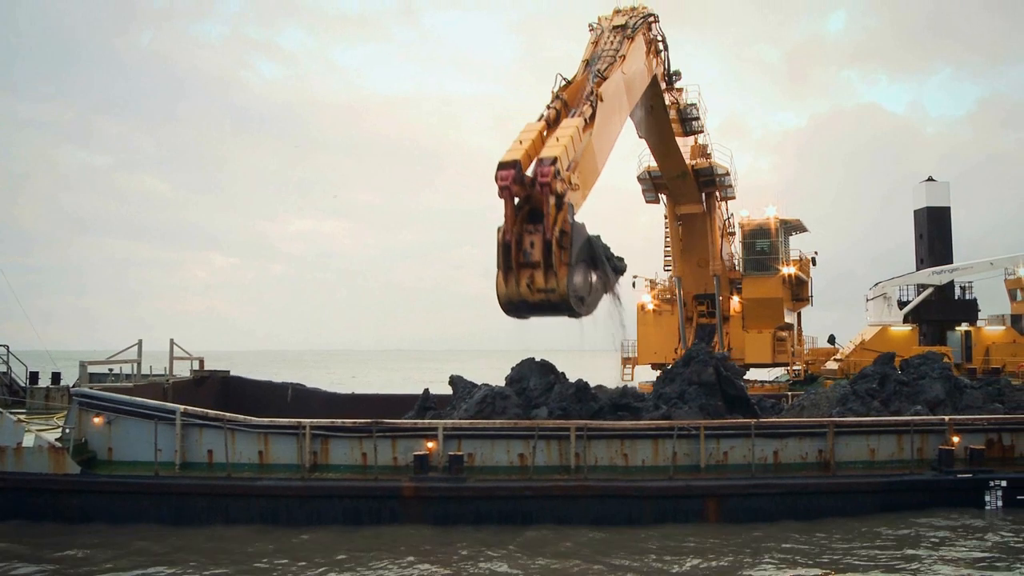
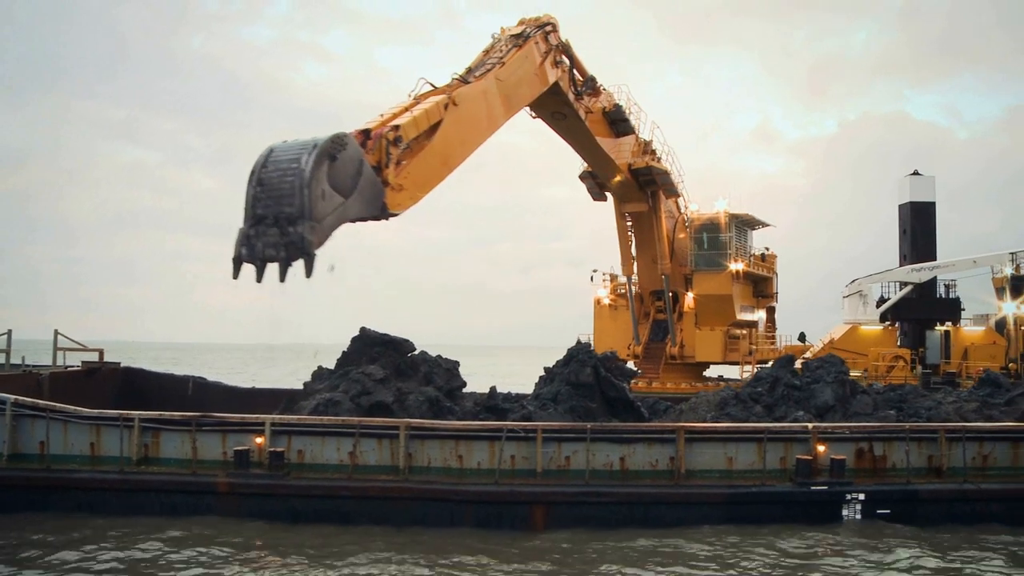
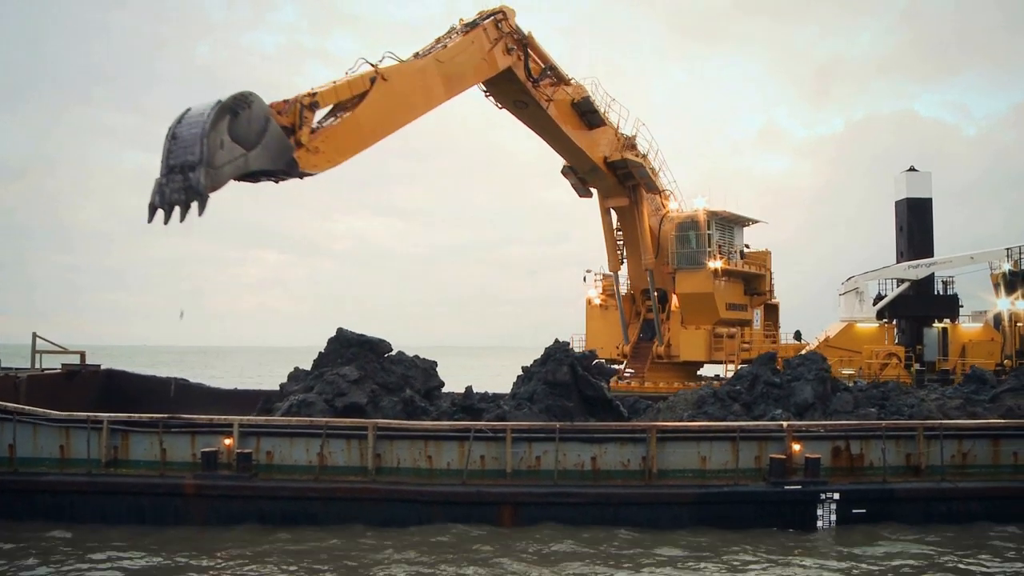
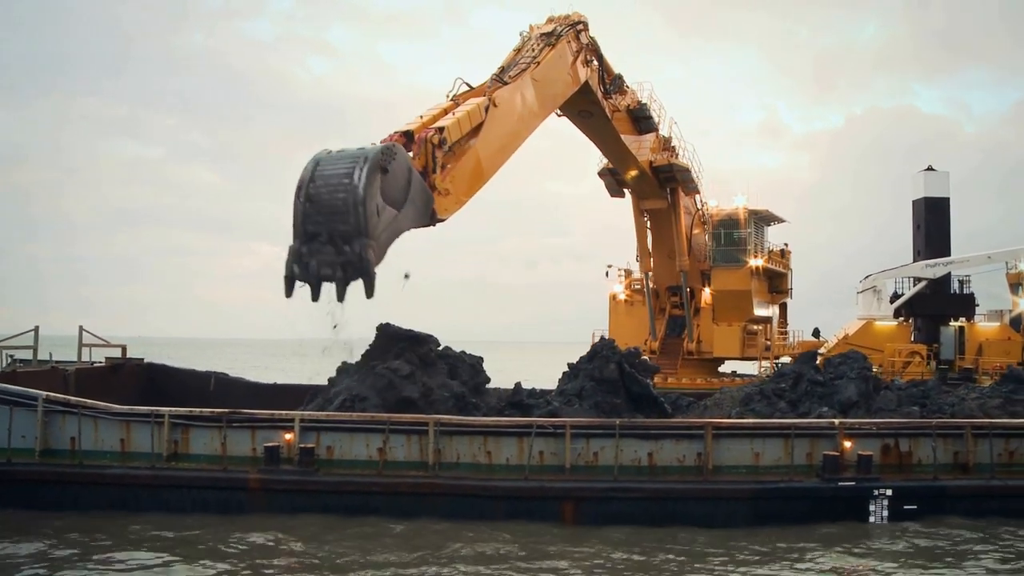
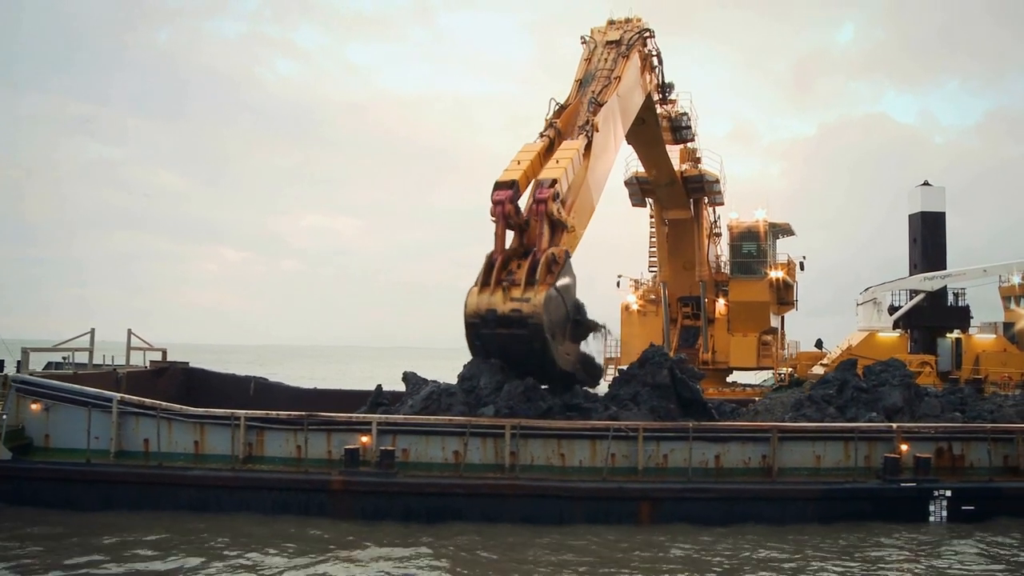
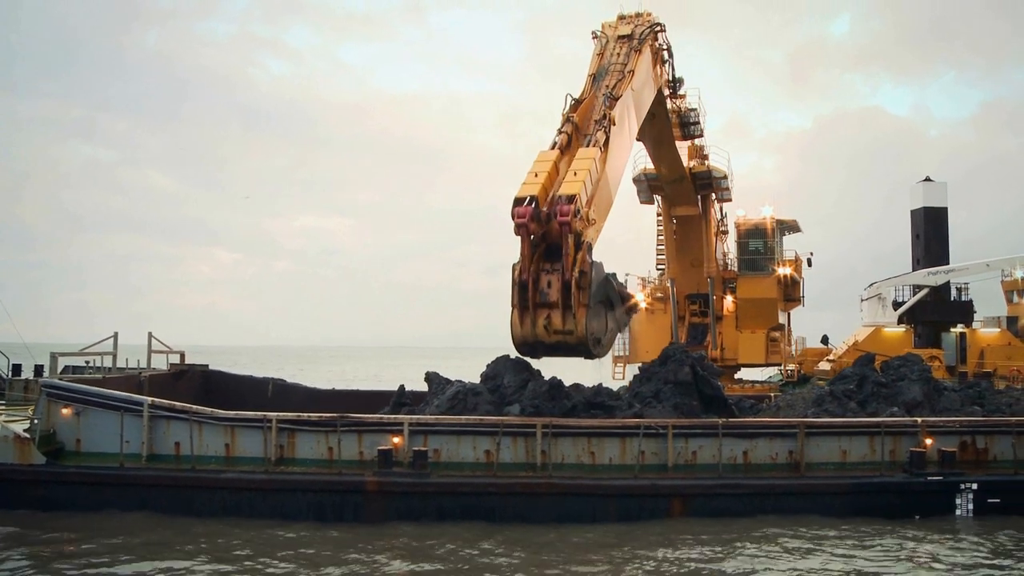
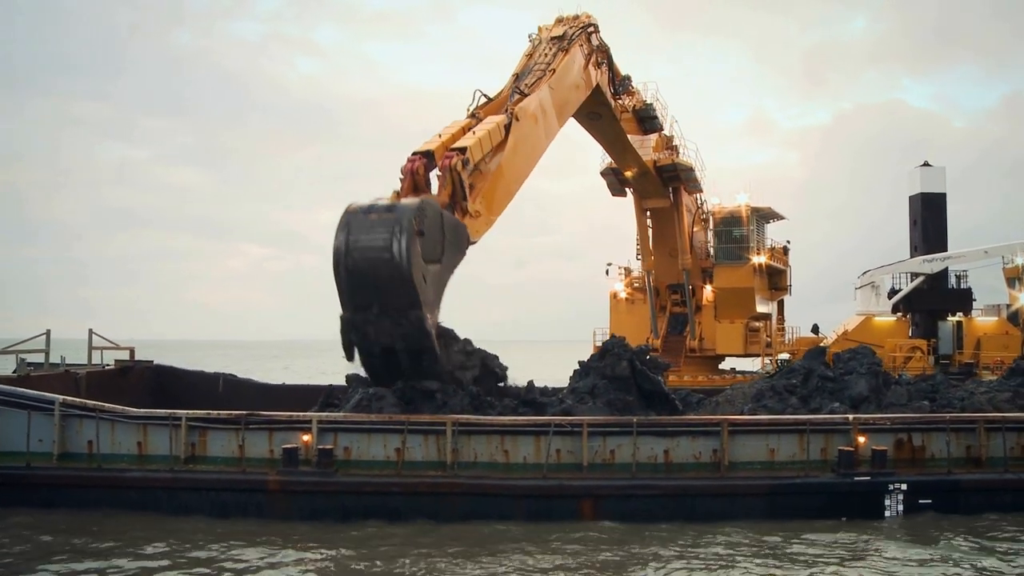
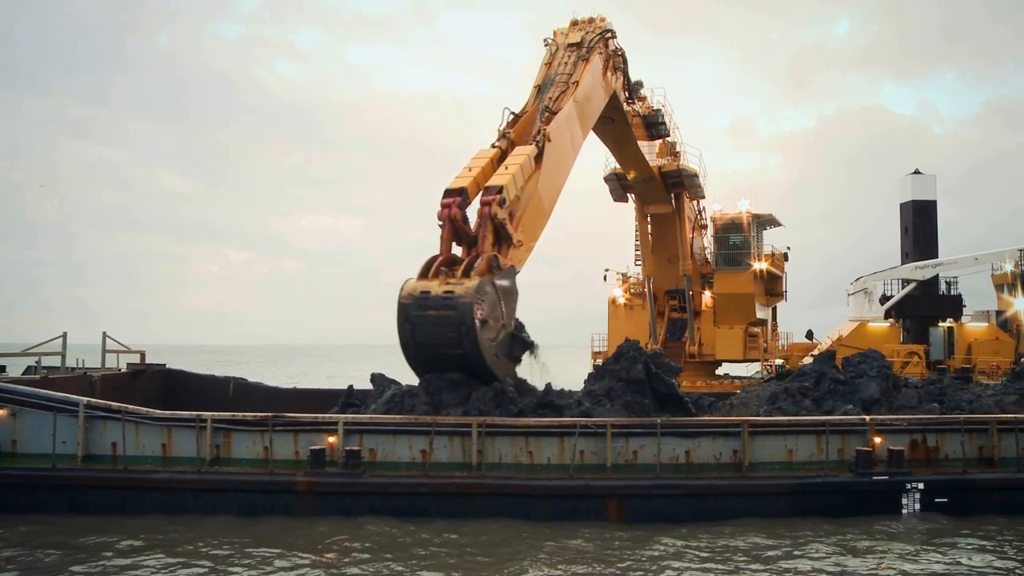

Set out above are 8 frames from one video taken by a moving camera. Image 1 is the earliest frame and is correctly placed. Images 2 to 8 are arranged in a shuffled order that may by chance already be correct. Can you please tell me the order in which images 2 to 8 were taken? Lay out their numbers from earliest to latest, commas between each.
6, 5, 8, 7, 4, 2, 3
